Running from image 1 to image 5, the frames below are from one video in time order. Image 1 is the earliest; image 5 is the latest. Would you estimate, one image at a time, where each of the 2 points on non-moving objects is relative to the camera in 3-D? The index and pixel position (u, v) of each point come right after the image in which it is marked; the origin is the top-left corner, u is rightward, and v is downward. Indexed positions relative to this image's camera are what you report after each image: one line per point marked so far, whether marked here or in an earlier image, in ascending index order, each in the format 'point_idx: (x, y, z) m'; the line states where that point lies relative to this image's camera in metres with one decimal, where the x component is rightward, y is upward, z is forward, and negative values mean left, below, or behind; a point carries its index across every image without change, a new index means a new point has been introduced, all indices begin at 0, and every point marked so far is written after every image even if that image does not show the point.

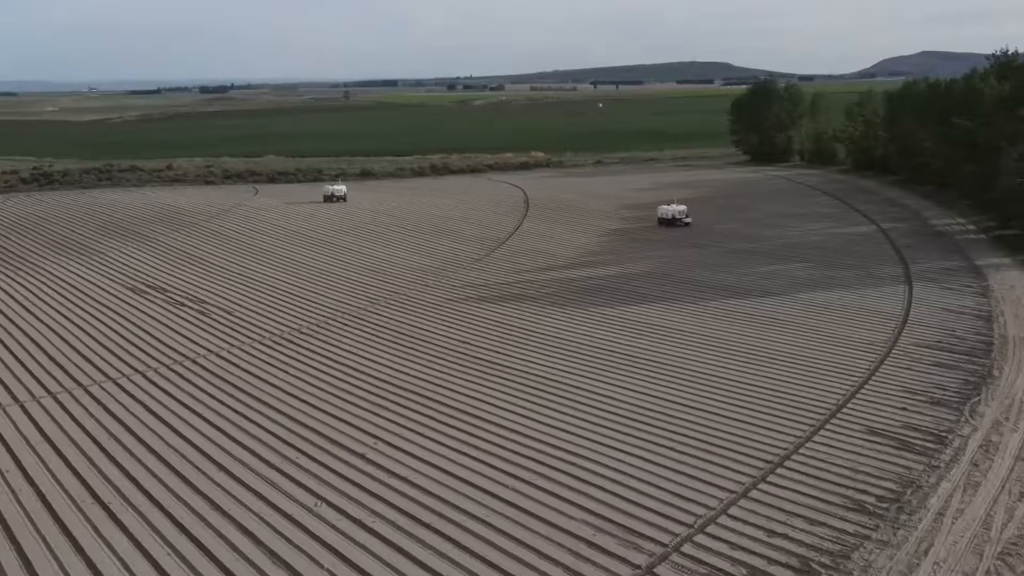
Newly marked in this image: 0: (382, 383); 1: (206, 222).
0: (-1.4, -1.0, +9.0) m
1: (-6.8, +1.5, +18.9) m
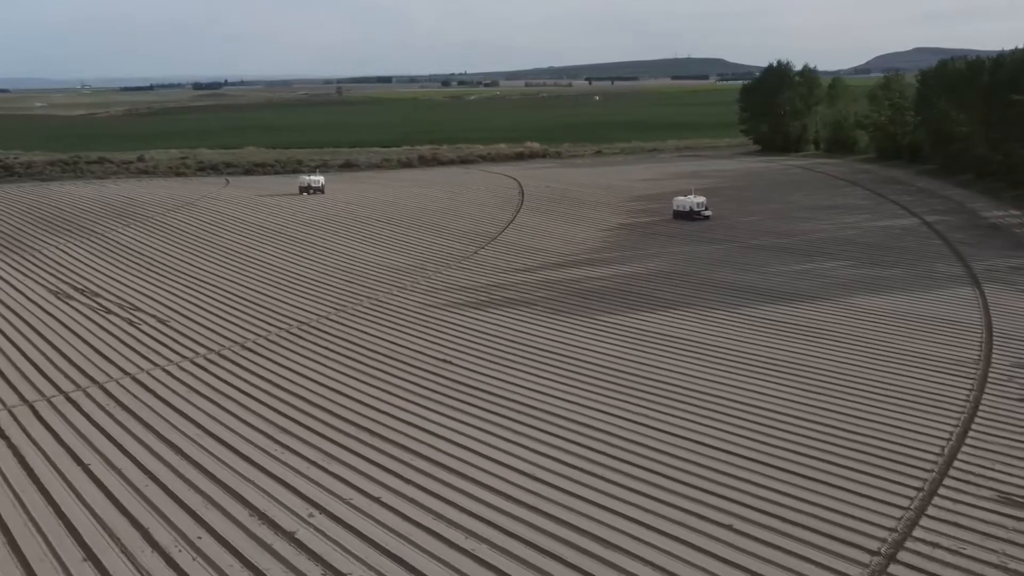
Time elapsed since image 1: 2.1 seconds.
0: (-1.4, -1.1, +7.0) m
1: (-6.9, +1.5, +16.8) m
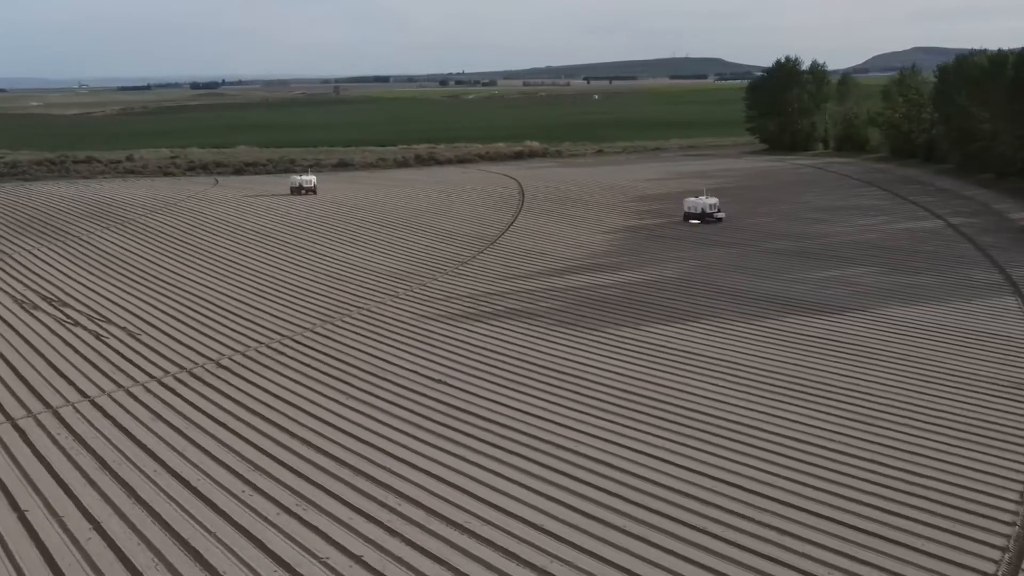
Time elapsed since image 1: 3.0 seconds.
0: (-1.4, -1.2, +6.2) m
1: (-6.9, +1.4, +16.0) m
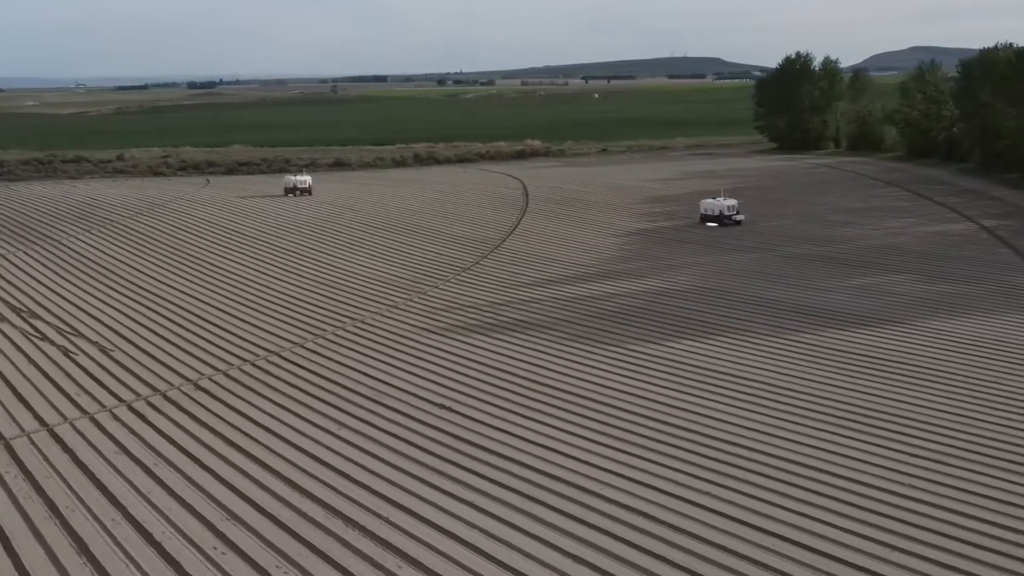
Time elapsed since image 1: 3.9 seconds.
0: (-1.3, -1.3, +5.3) m
1: (-6.9, +1.3, +15.1) m
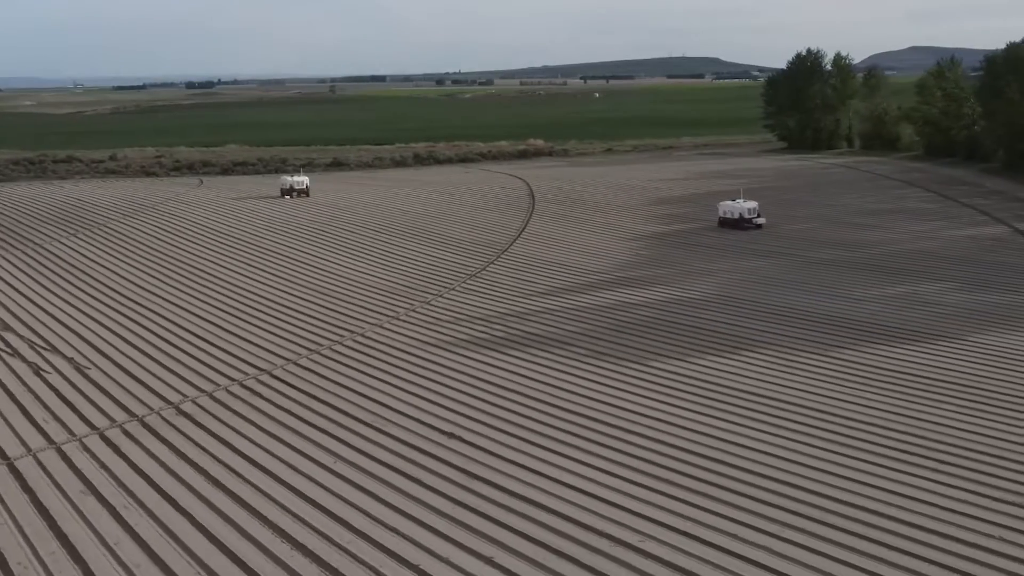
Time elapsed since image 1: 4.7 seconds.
0: (-1.2, -1.4, +4.6) m
1: (-6.7, +1.1, +14.4) m
